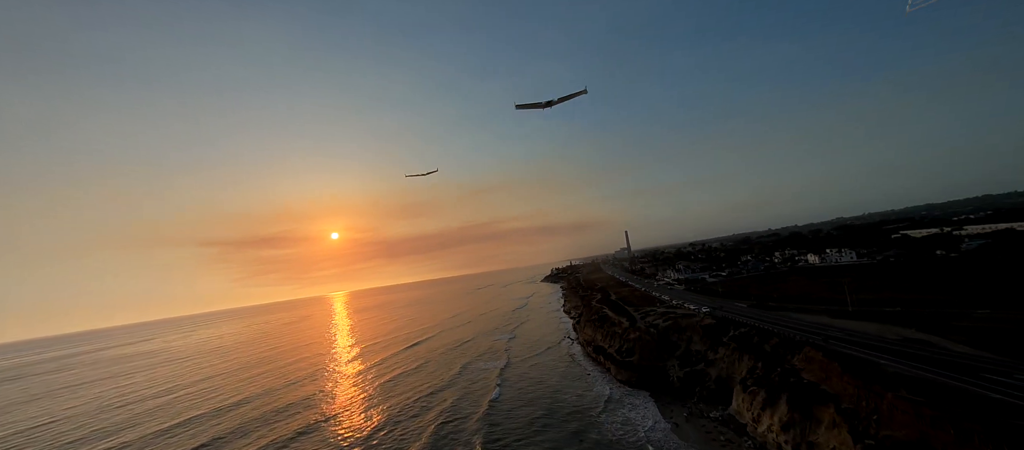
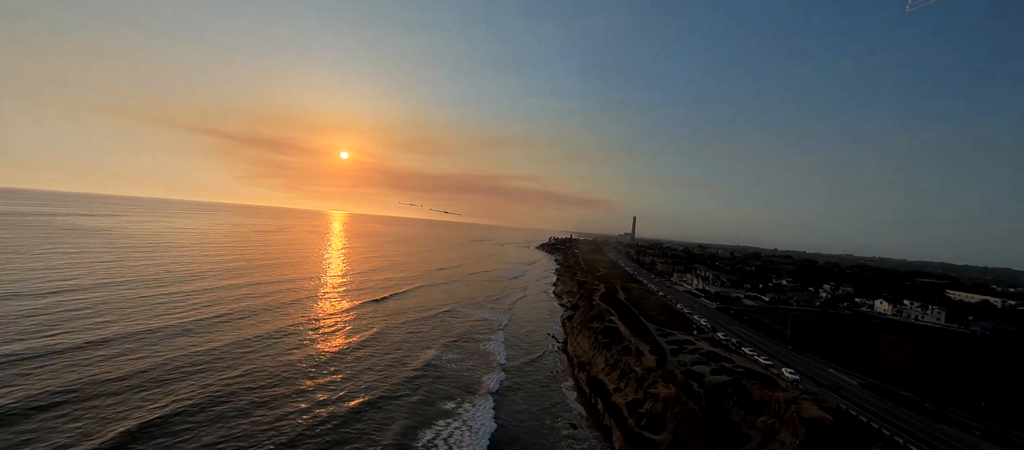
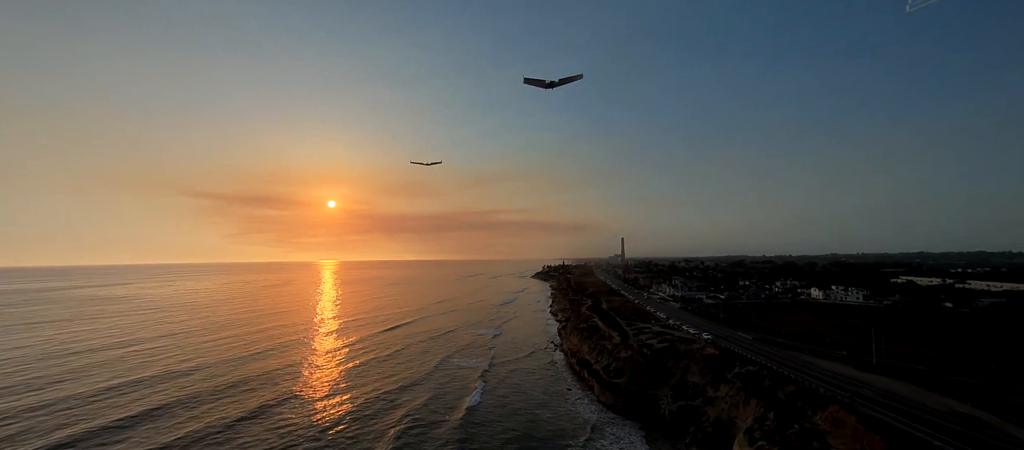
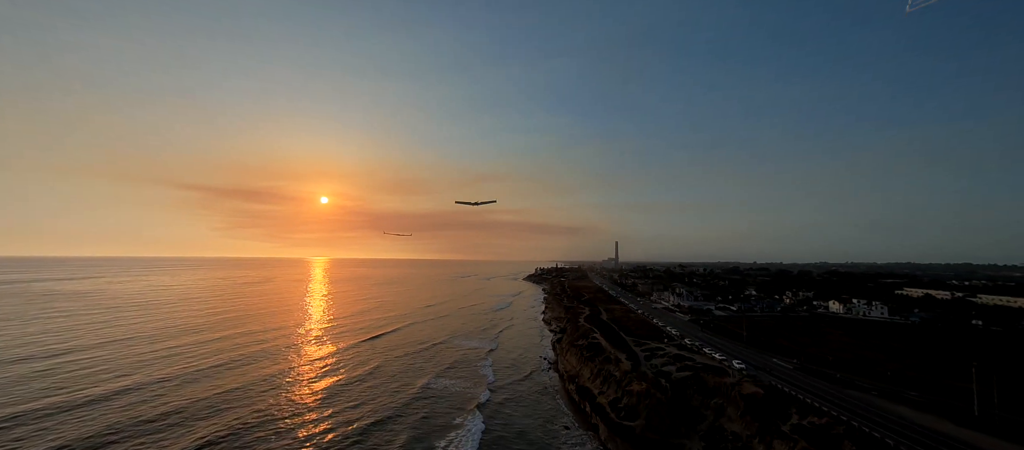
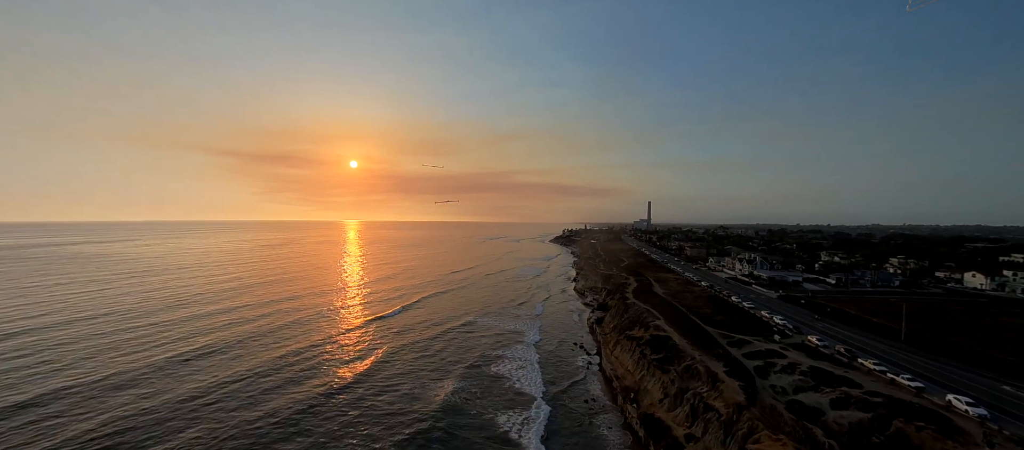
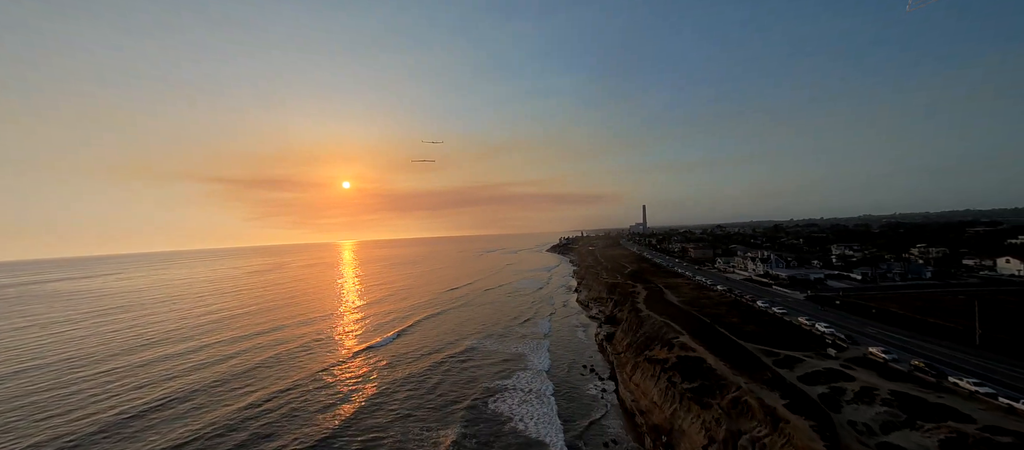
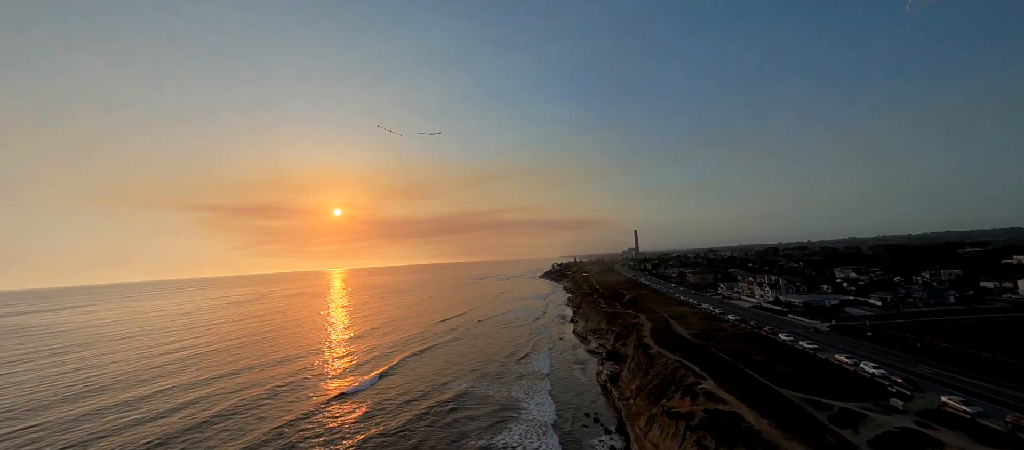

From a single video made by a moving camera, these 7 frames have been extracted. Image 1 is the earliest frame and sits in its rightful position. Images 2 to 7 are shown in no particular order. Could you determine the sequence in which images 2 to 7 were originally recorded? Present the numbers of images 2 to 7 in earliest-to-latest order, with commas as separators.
3, 4, 2, 5, 6, 7
